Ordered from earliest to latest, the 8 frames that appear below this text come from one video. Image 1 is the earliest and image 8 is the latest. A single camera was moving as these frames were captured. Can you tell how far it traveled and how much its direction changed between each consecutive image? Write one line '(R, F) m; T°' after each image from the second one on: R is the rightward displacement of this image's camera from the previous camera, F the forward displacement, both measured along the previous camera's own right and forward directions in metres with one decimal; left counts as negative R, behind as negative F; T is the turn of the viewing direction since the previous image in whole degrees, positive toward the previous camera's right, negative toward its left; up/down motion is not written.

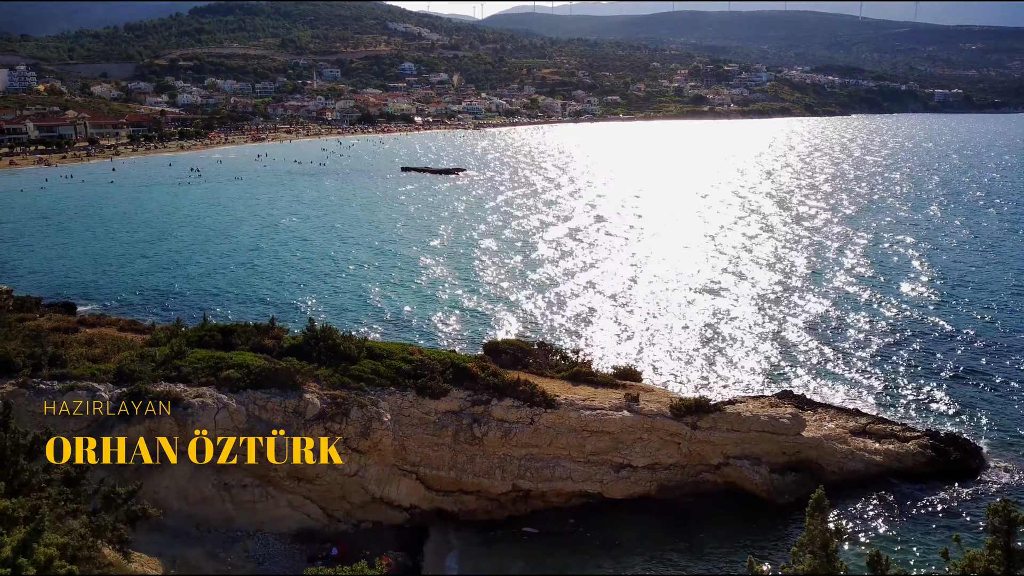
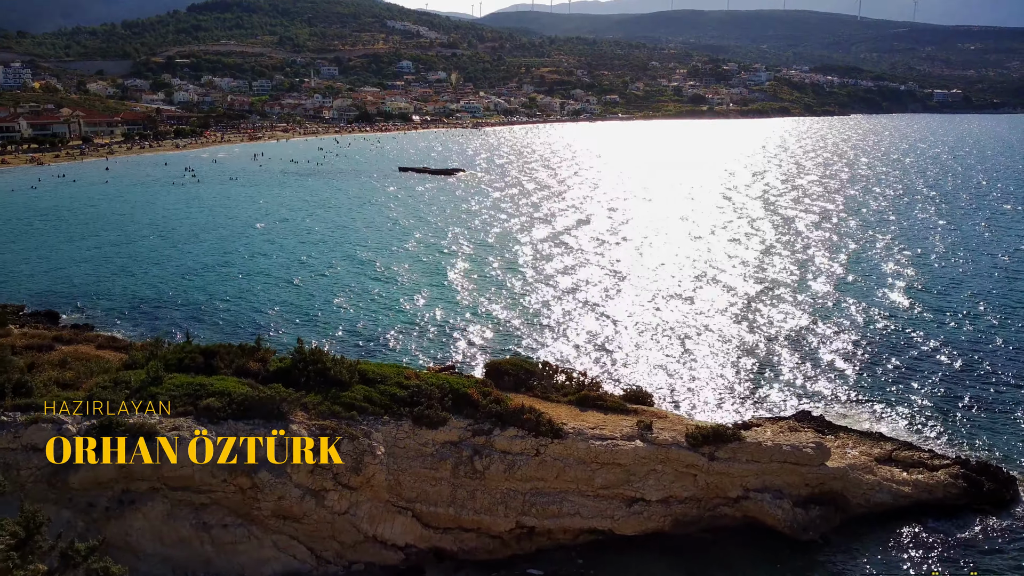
(-0.1, +1.1) m; 0°
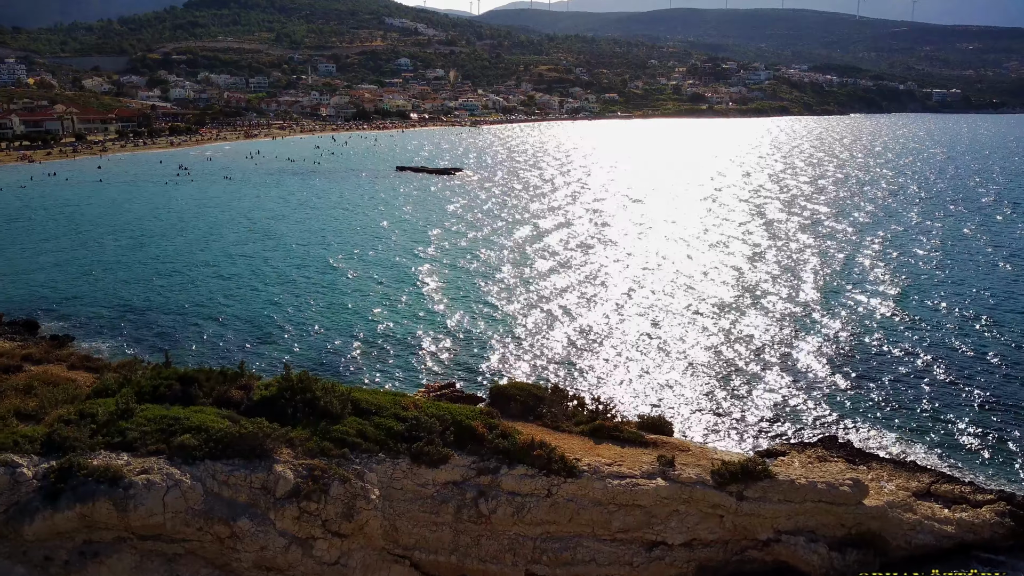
(-0.2, +1.4) m; 0°
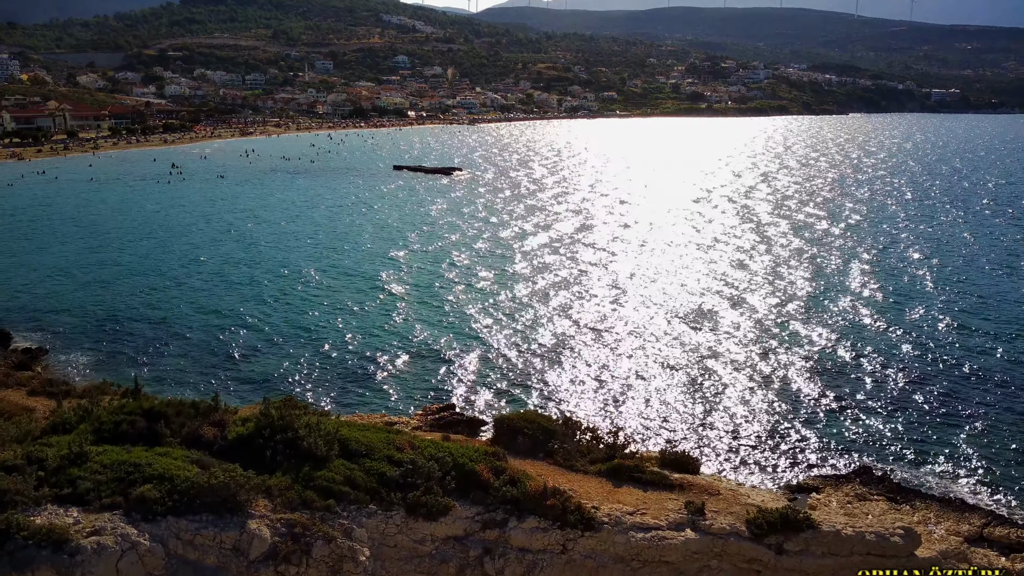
(-0.2, +1.6) m; 0°
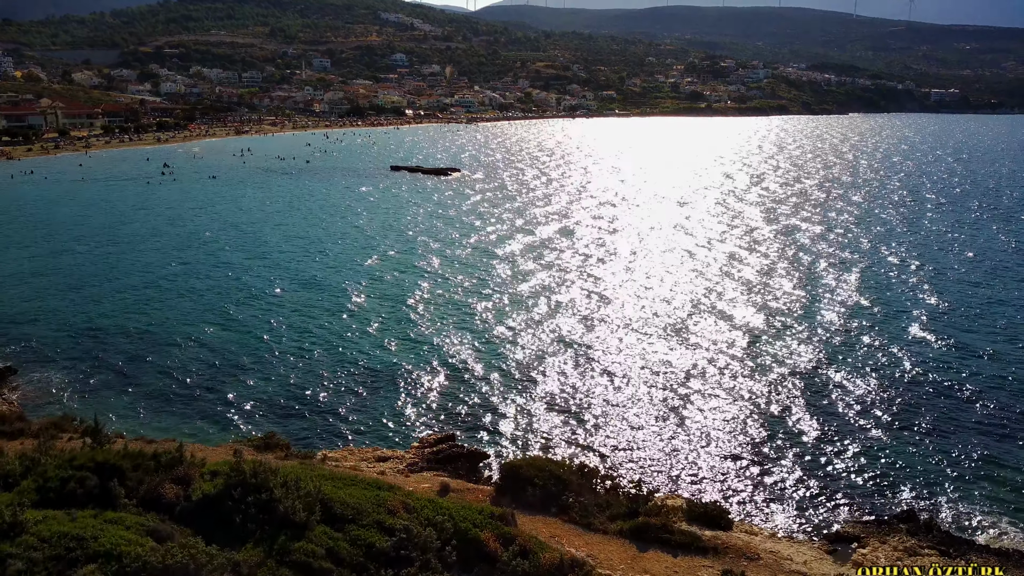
(-0.2, +1.7) m; 0°
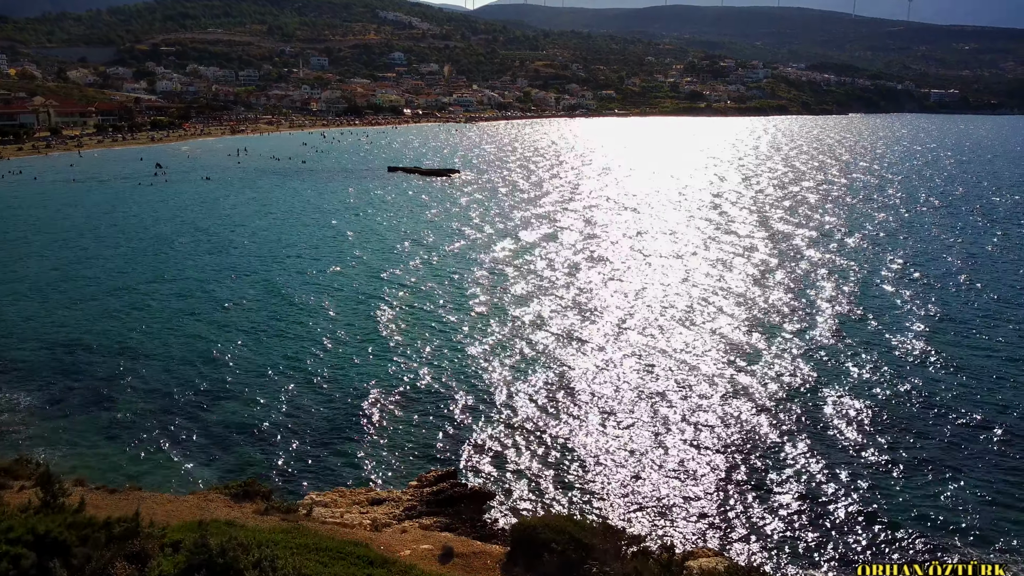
(-0.2, +1.7) m; 0°
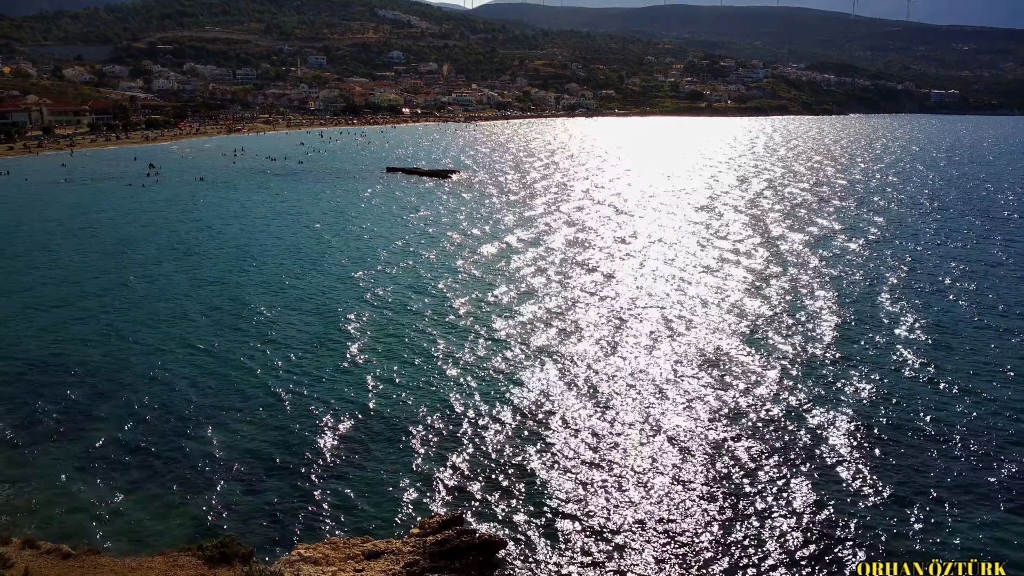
(-0.3, +1.8) m; 0°
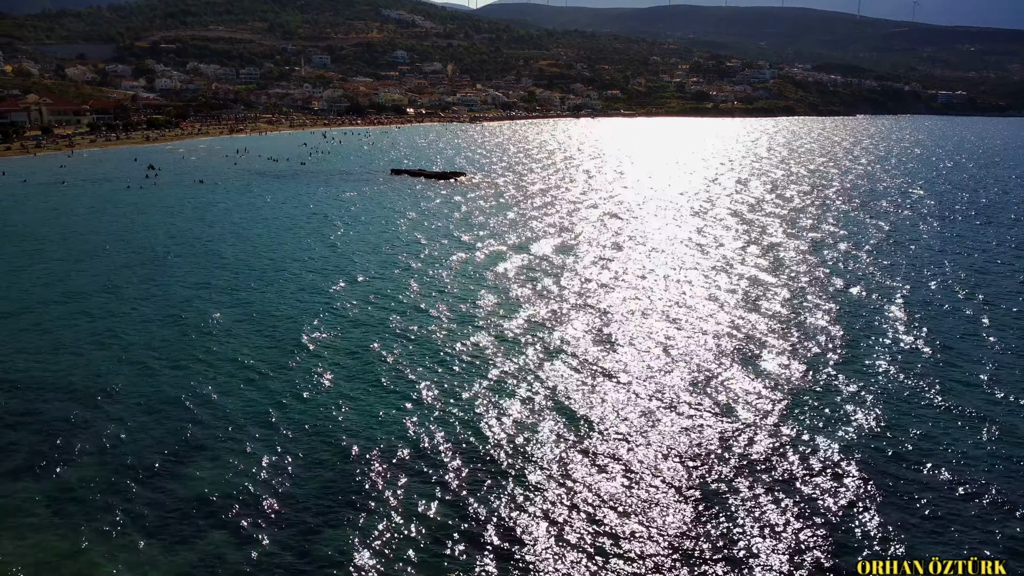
(-0.8, +2.4) m; 0°
